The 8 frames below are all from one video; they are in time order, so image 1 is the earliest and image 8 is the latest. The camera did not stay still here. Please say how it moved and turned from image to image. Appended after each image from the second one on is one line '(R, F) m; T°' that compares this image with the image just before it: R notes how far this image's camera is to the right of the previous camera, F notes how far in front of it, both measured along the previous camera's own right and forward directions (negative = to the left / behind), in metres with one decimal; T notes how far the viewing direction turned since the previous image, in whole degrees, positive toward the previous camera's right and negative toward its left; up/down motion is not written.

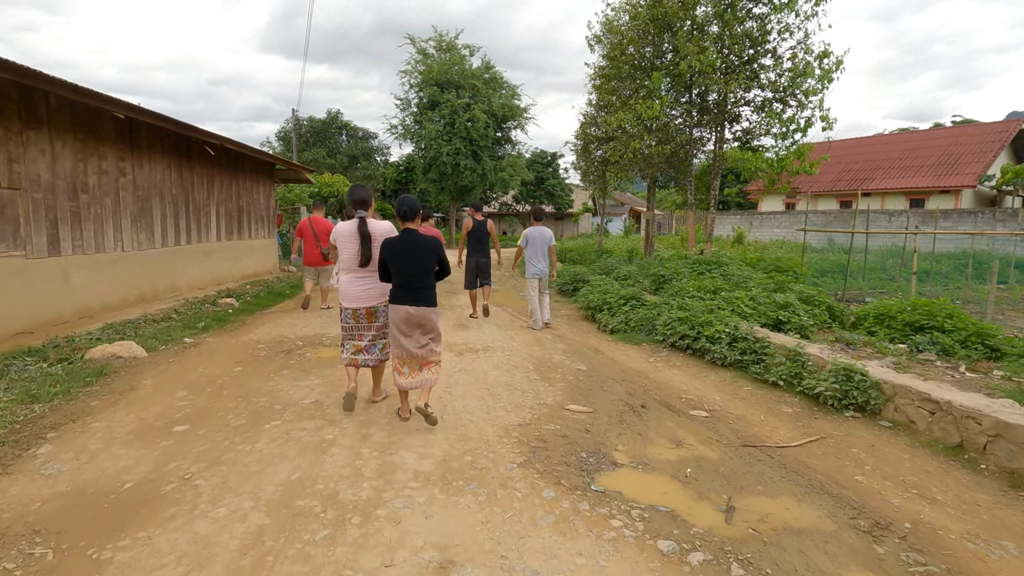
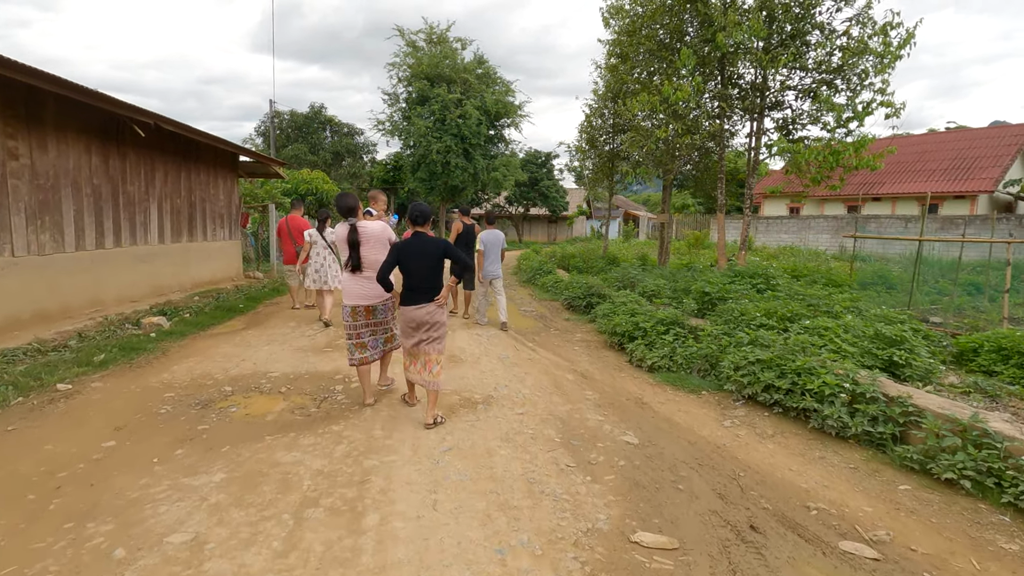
(-0.2, +1.8) m; +1°
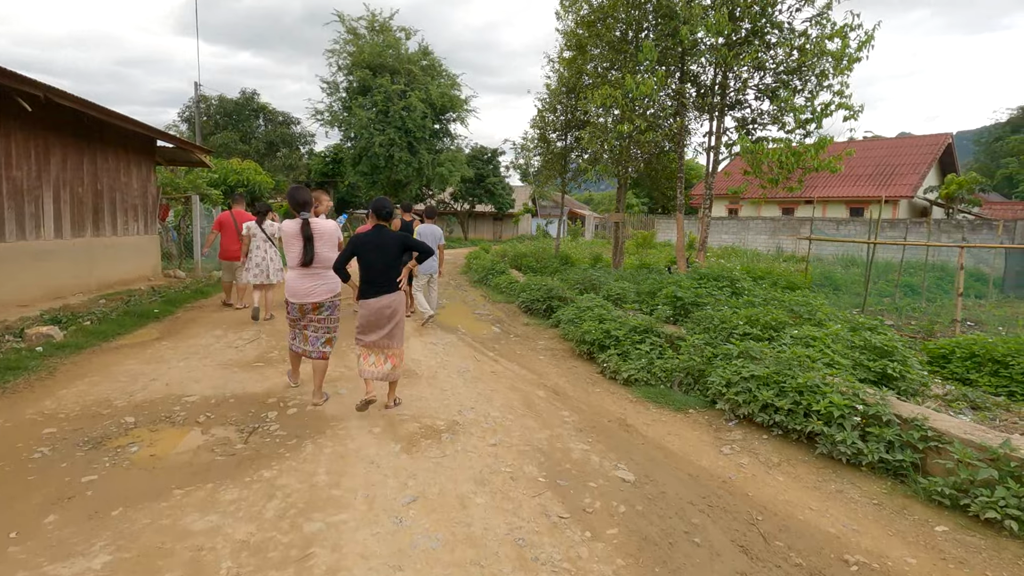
(-0.2, +0.6) m; +6°
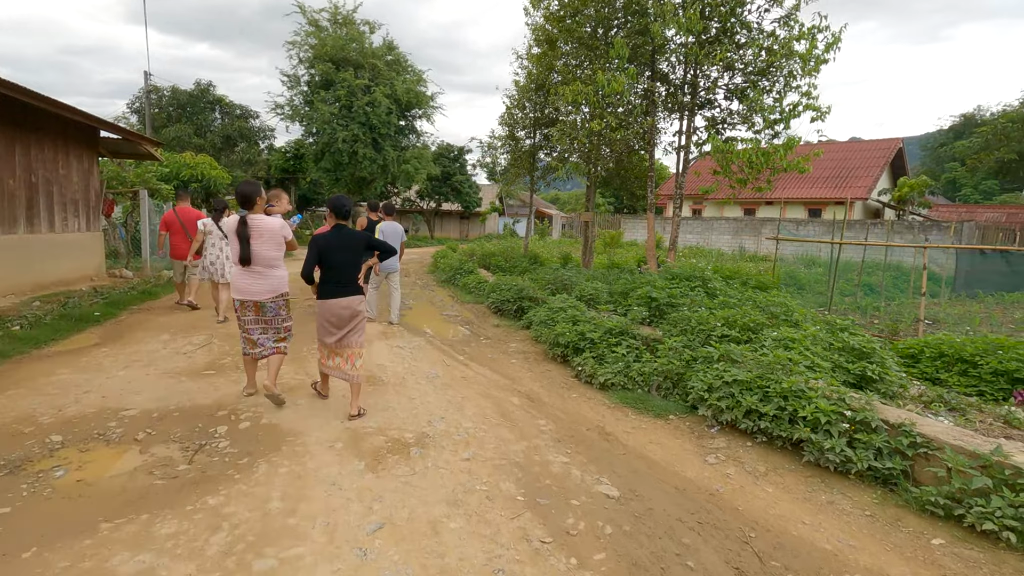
(0.0, +0.3) m; +4°
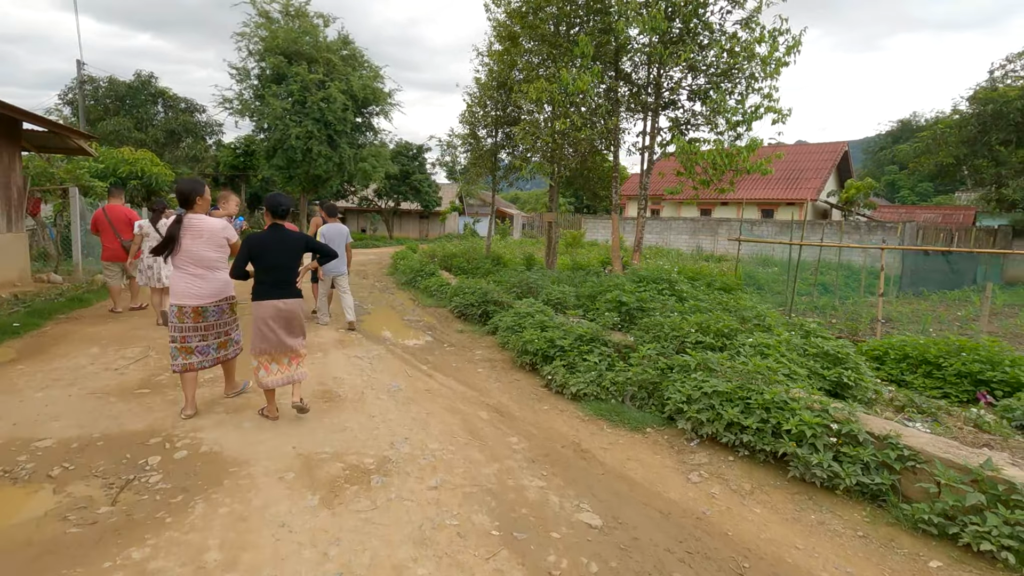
(-0.1, +0.3) m; +4°
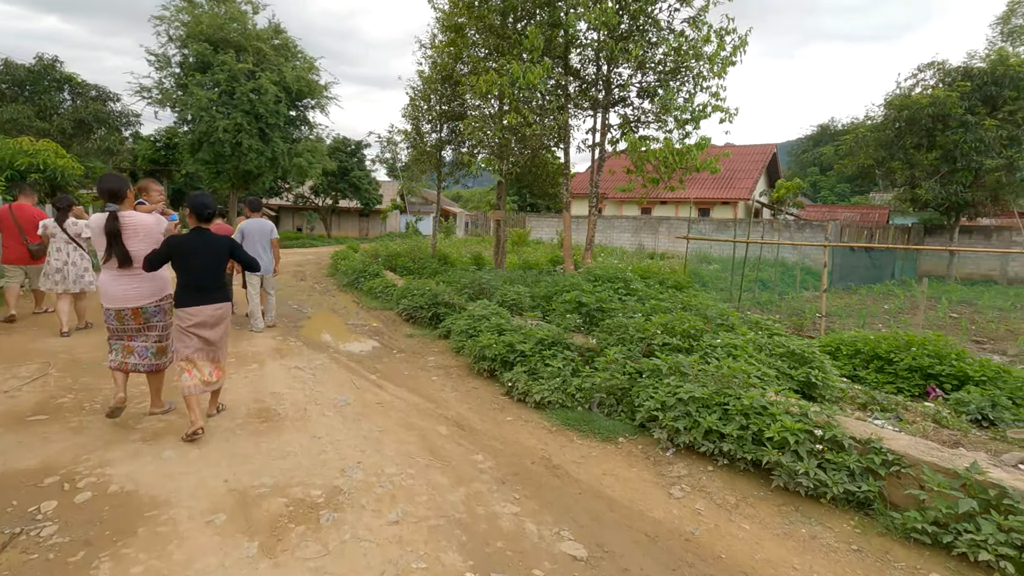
(-0.1, +0.3) m; +6°
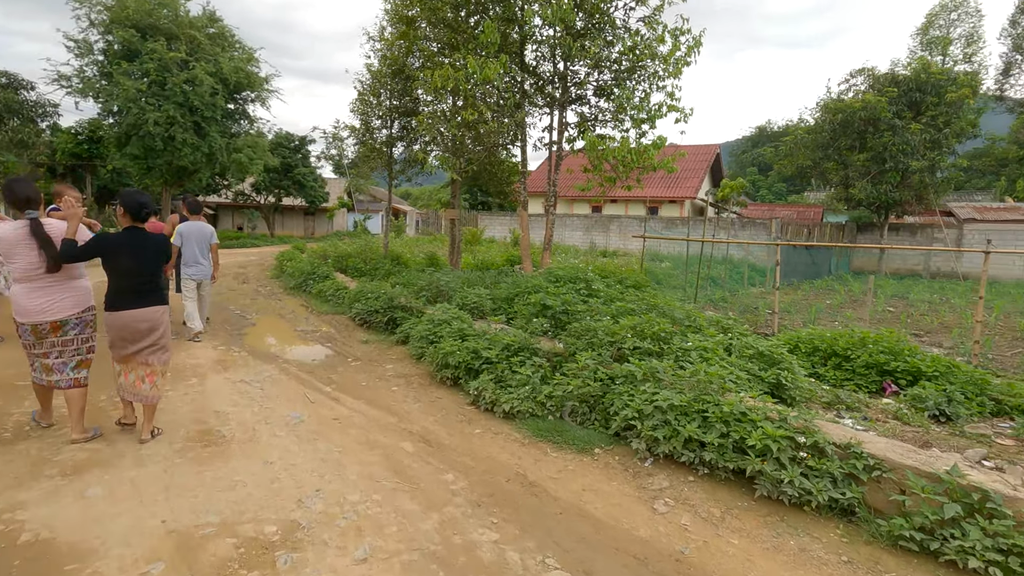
(-0.1, +0.2) m; +5°
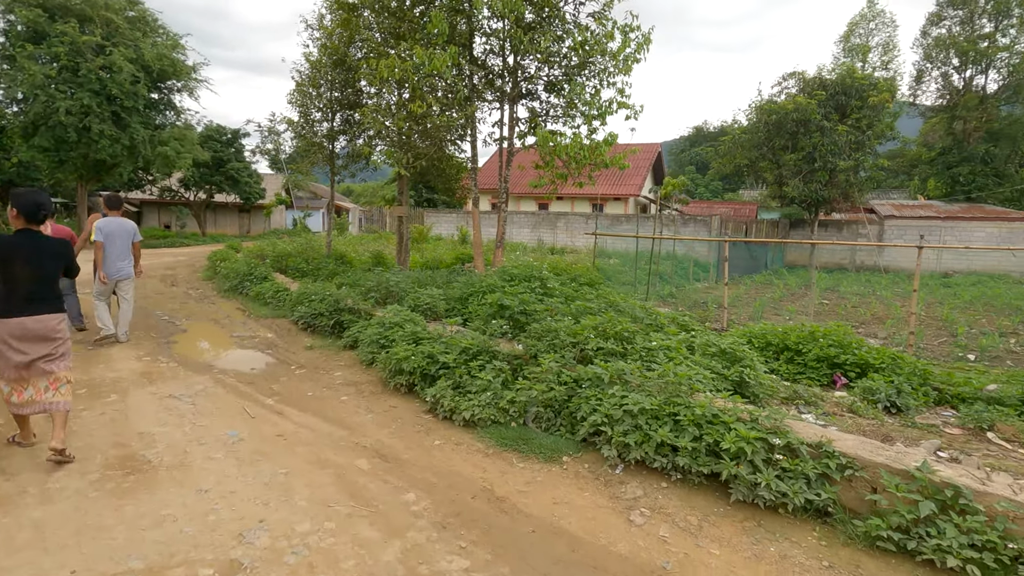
(-0.1, +0.2) m; +6°
